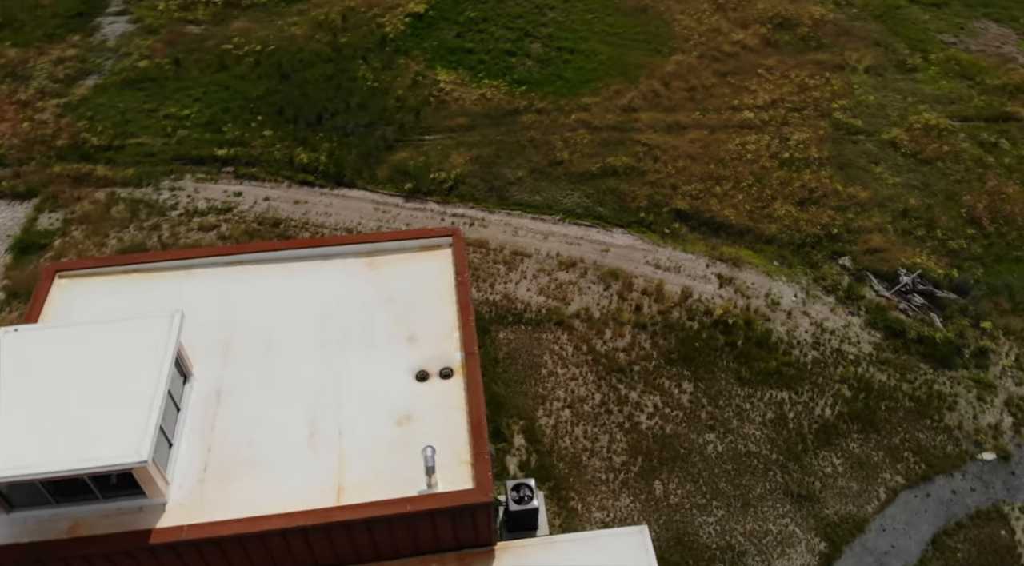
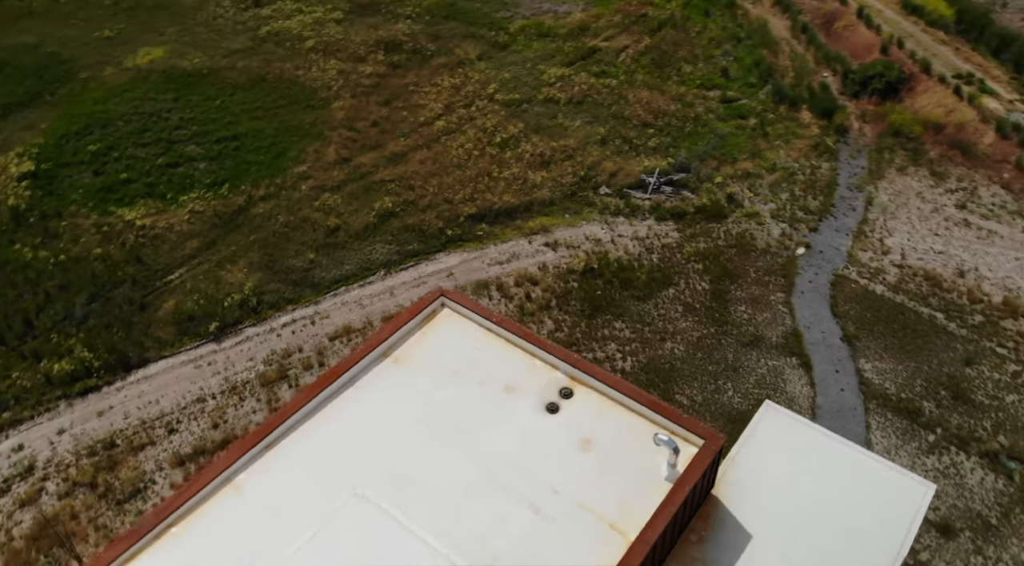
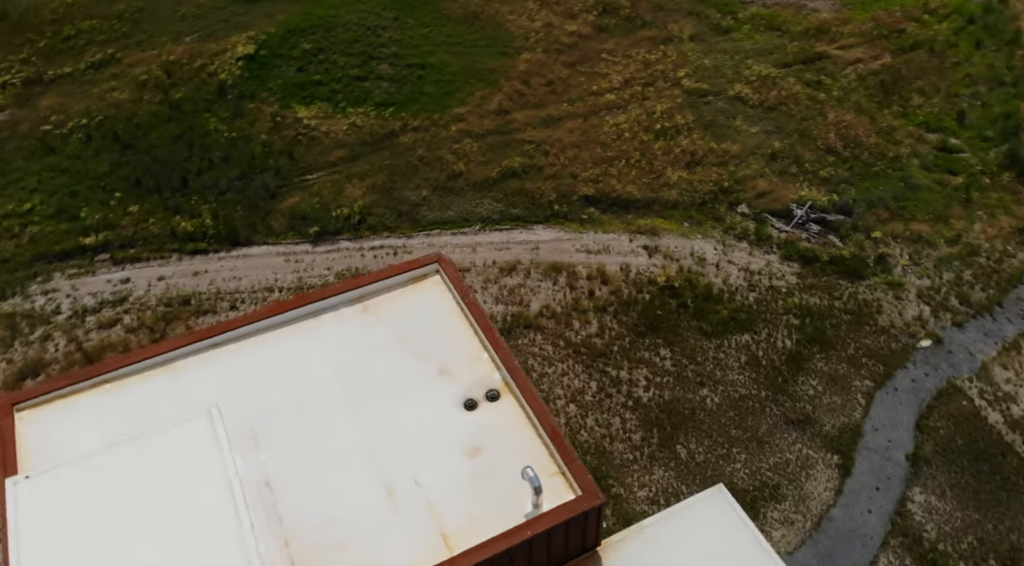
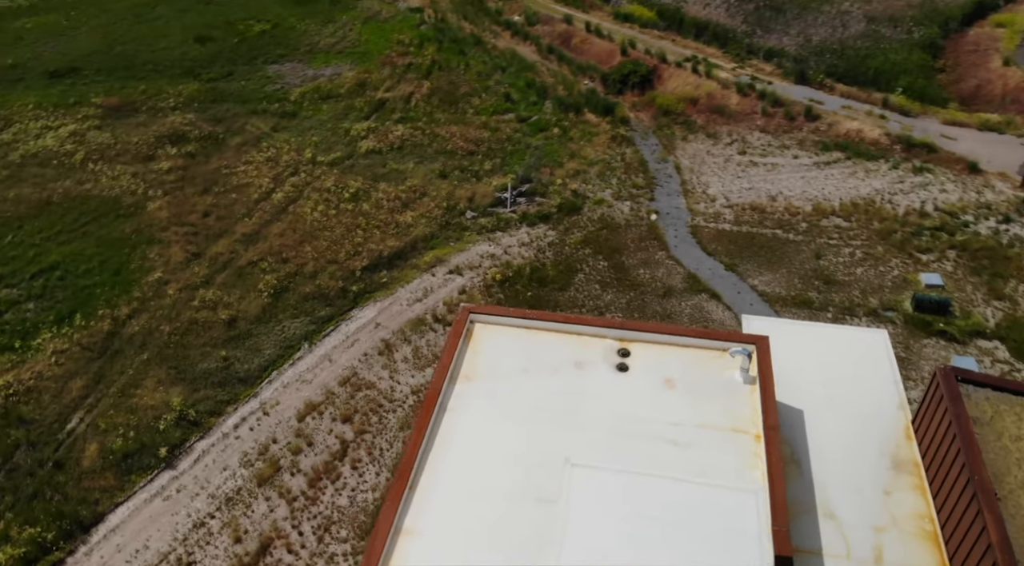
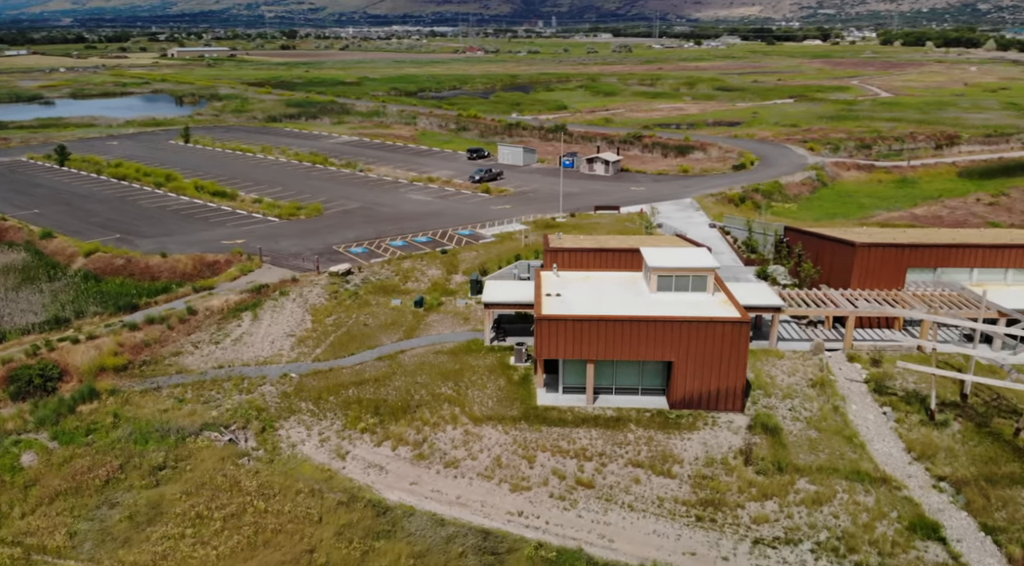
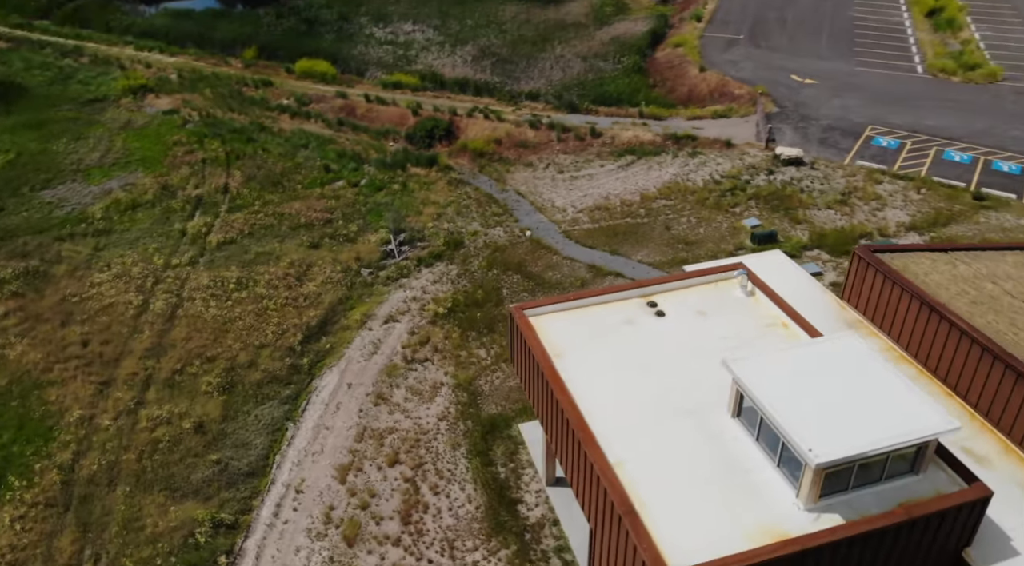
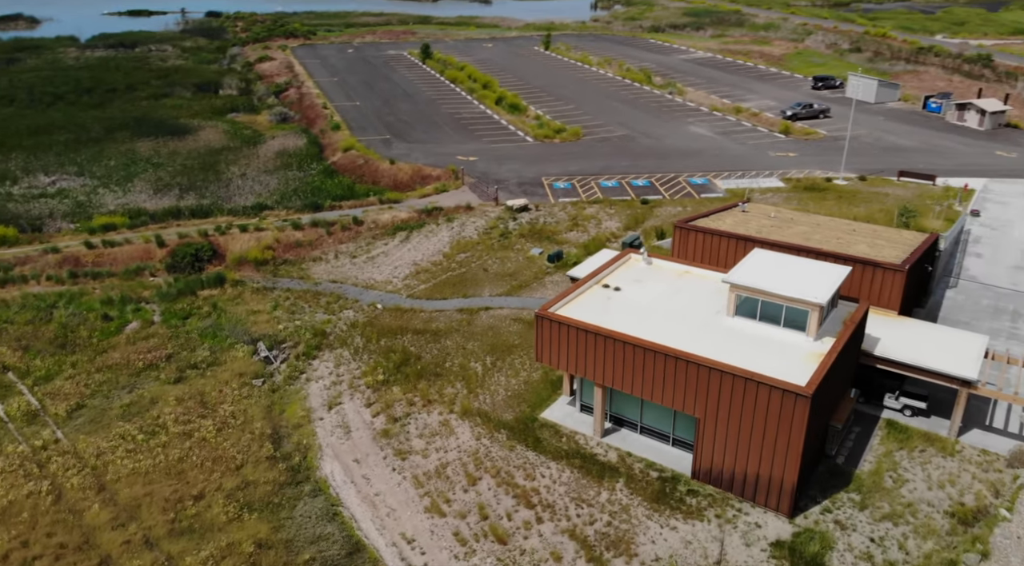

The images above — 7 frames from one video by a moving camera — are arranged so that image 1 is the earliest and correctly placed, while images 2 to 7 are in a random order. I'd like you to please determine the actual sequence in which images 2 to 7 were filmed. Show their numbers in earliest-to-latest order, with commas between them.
3, 2, 4, 6, 7, 5
